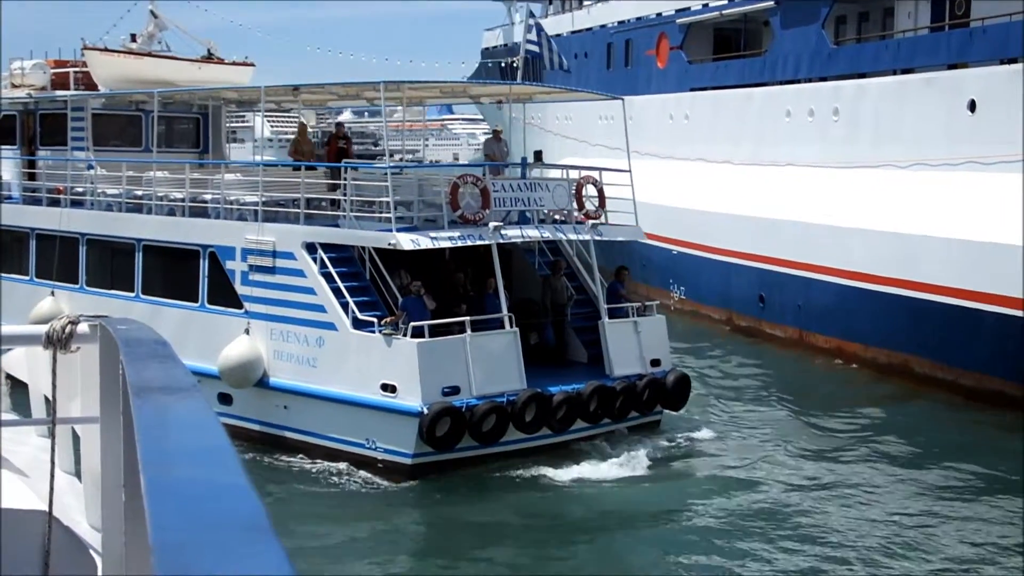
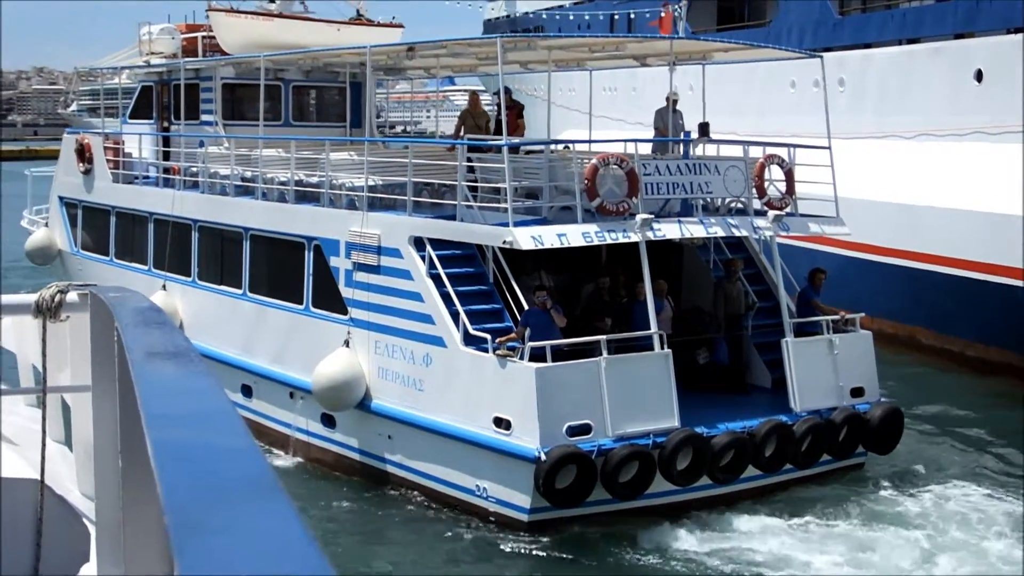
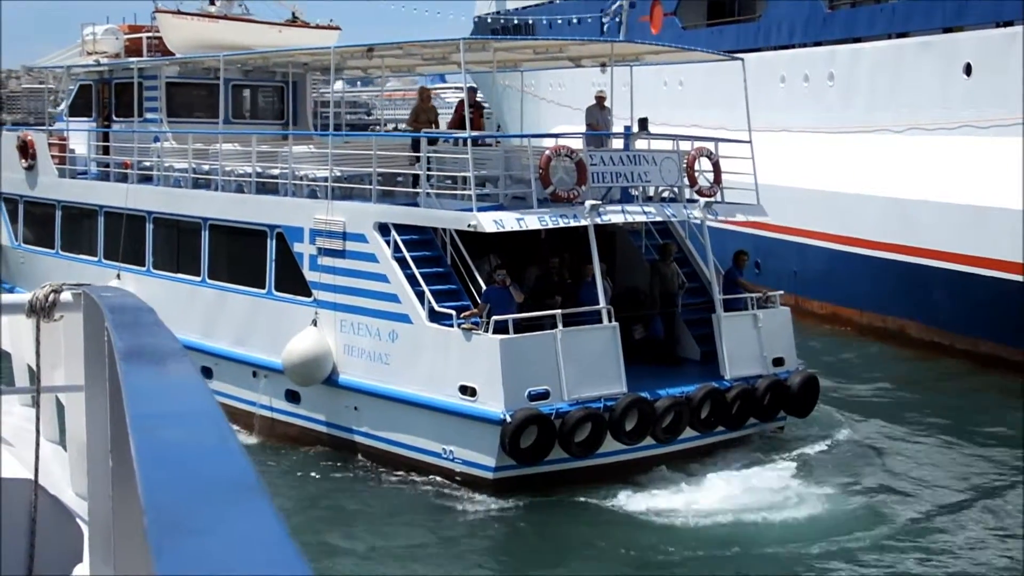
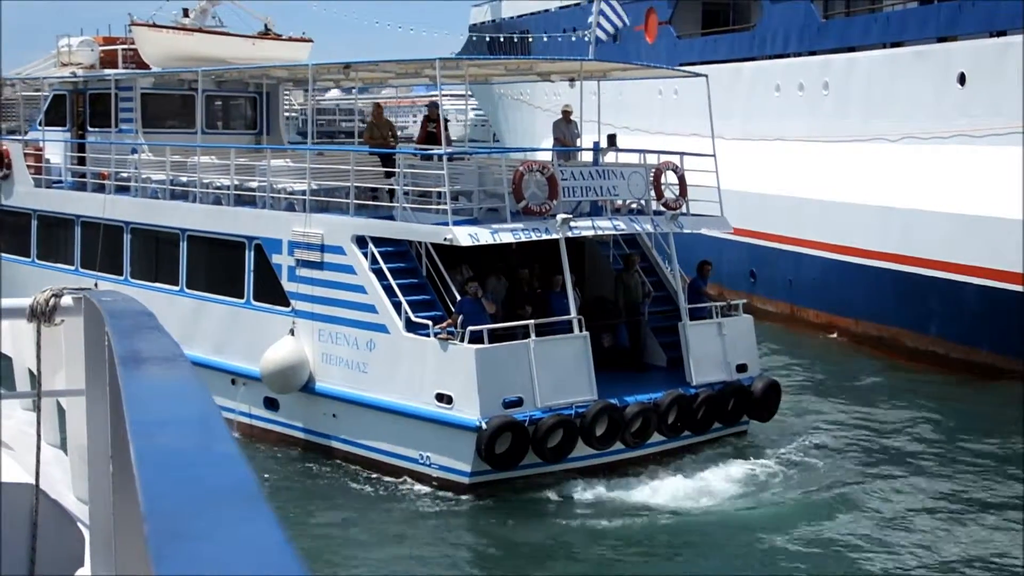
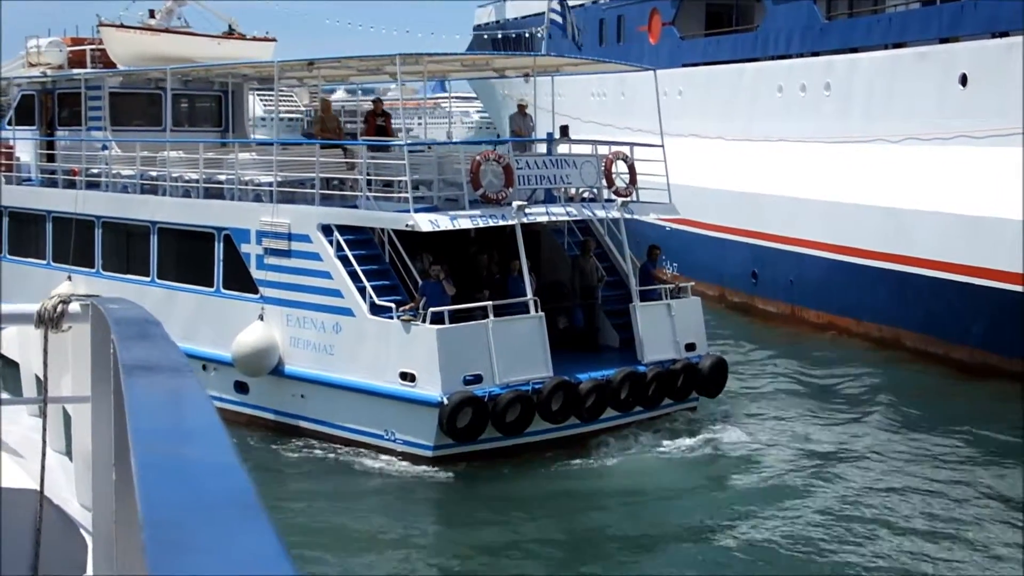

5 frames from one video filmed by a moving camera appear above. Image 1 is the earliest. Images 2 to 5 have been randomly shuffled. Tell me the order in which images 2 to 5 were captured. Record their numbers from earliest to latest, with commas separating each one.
5, 4, 3, 2
